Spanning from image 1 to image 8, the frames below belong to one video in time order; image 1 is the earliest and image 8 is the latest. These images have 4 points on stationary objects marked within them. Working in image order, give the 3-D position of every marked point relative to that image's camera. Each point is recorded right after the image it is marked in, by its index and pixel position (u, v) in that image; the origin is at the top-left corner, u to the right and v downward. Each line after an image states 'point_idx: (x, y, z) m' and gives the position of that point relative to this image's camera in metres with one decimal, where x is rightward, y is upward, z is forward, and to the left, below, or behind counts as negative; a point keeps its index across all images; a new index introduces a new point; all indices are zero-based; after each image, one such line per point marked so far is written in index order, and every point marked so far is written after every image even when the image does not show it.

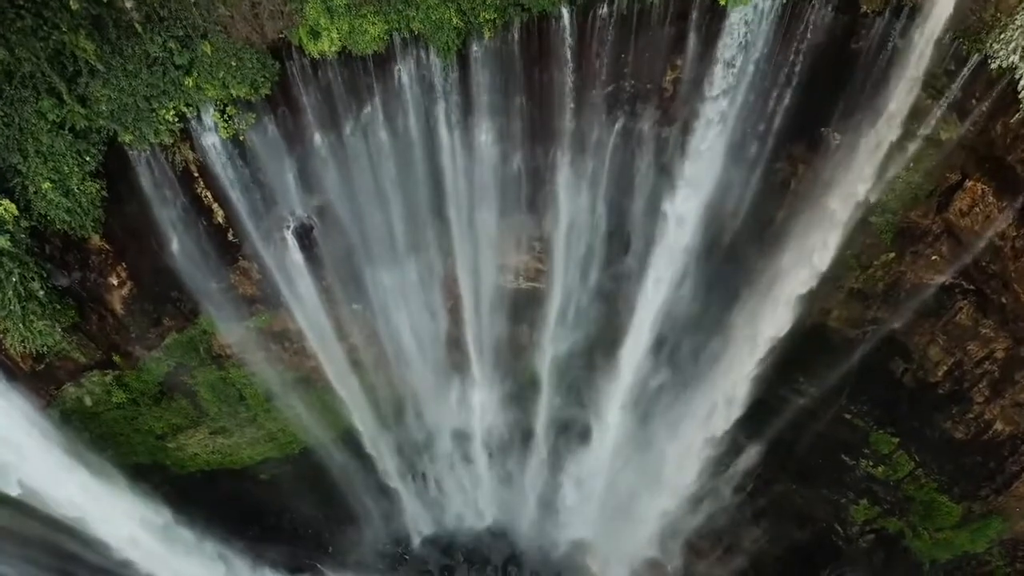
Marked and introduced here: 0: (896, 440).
0: (+5.6, -2.2, +10.5) m
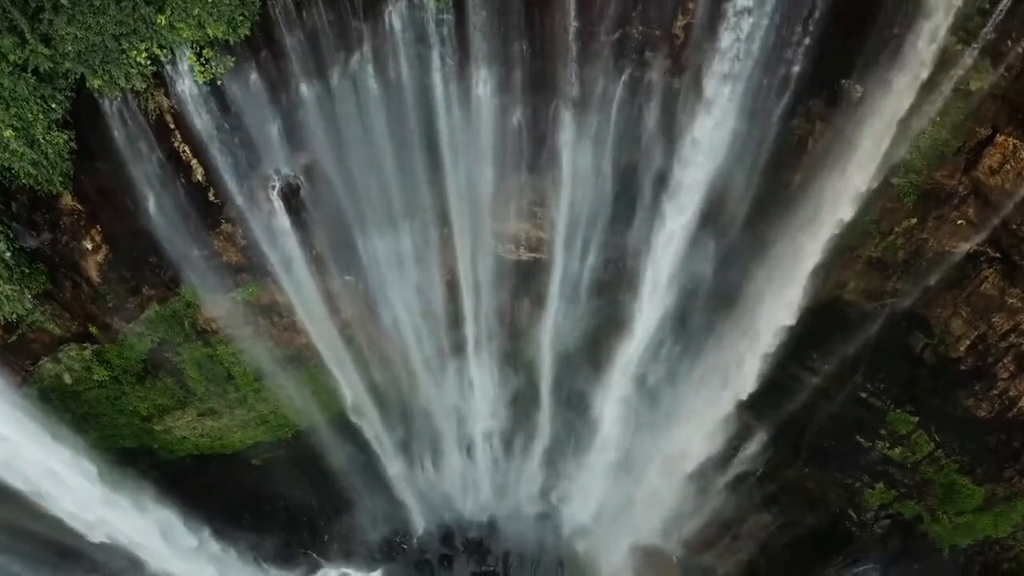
0: (+5.6, -1.8, +10.0) m
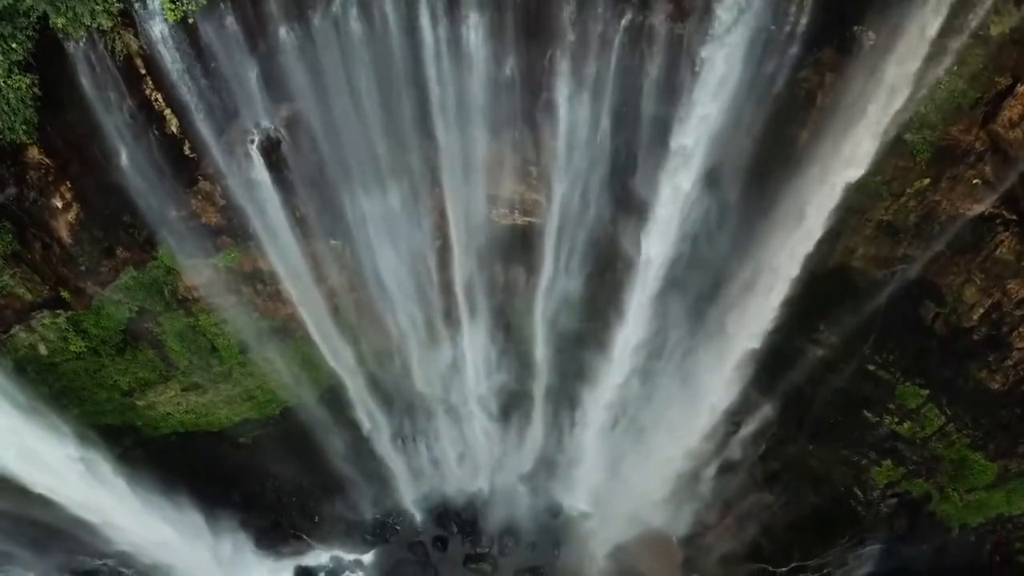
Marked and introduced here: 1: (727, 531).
0: (+5.5, -1.4, +9.6) m
1: (+3.5, -4.0, +11.7) m
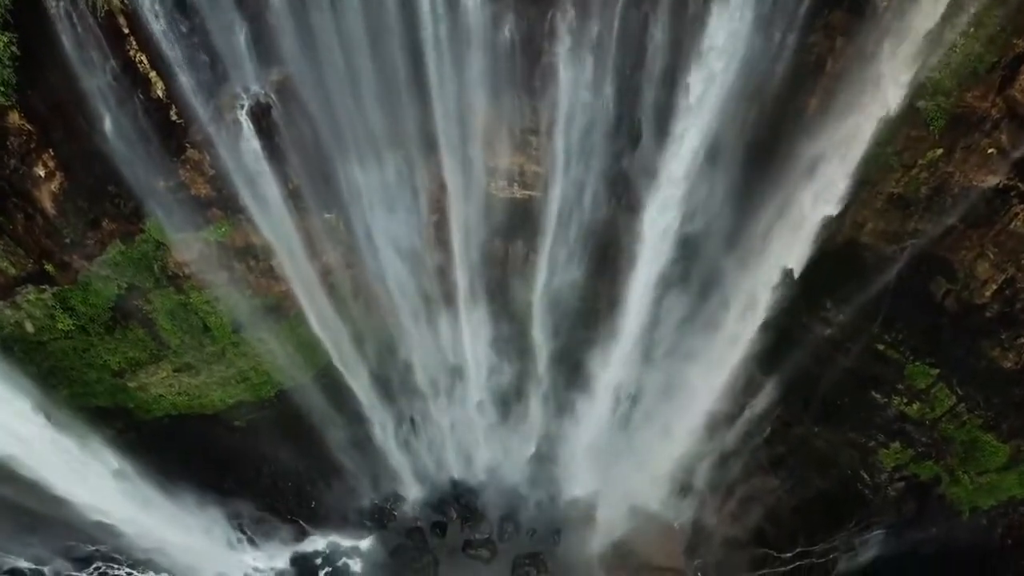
0: (+5.5, -1.1, +9.4) m
1: (+3.5, -3.7, +11.5) m
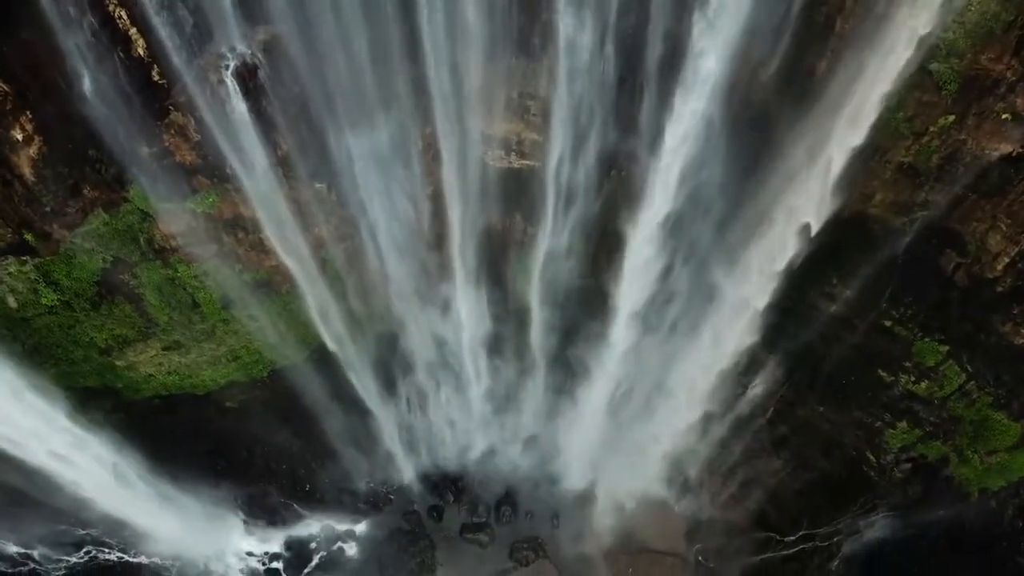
0: (+5.5, -0.8, +9.1) m
1: (+3.4, -3.3, +11.3) m
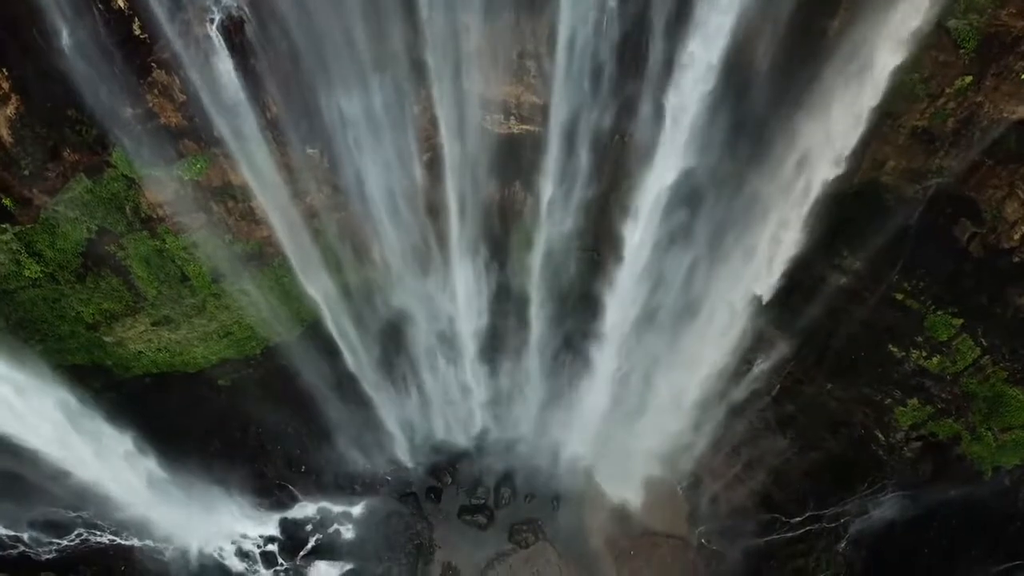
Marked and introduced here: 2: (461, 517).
0: (+5.5, -0.4, +8.9) m
1: (+3.4, -2.9, +11.0) m
2: (-0.8, -3.5, +11.1) m
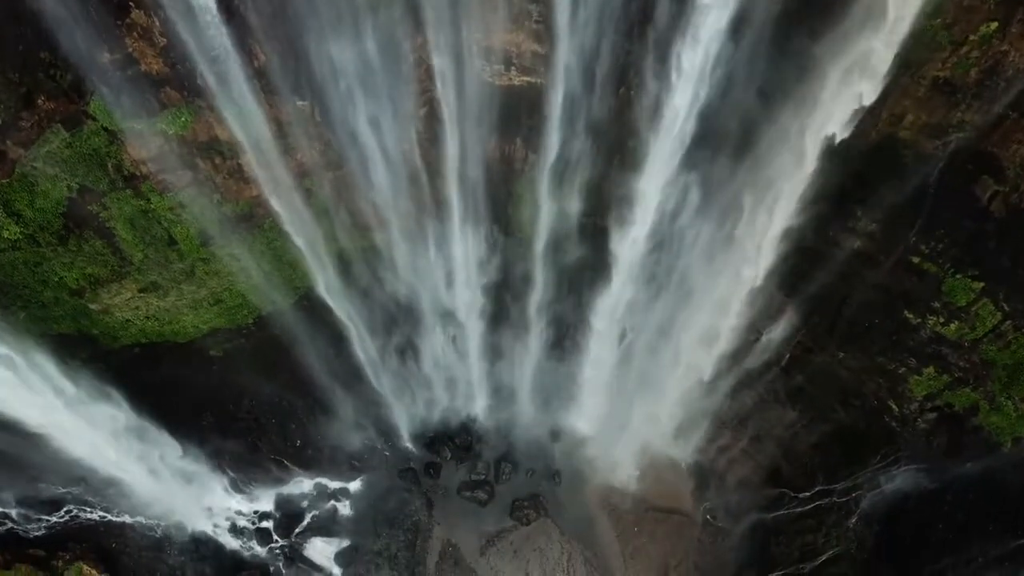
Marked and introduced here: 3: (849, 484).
0: (+5.5, 0.0, +8.5) m
1: (+3.5, -2.5, +10.7) m
2: (-0.8, -3.1, +10.8) m
3: (+4.6, -2.7, +9.9) m
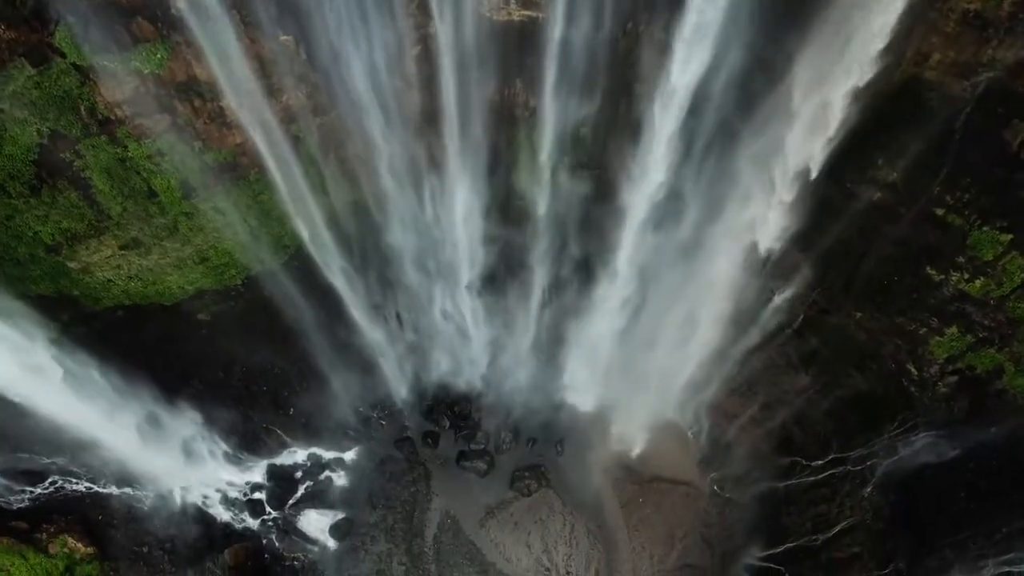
0: (+5.5, +0.6, +8.0) m
1: (+3.5, -1.9, +10.3) m
2: (-0.8, -2.5, +10.4) m
3: (+4.6, -2.1, +9.5) m
